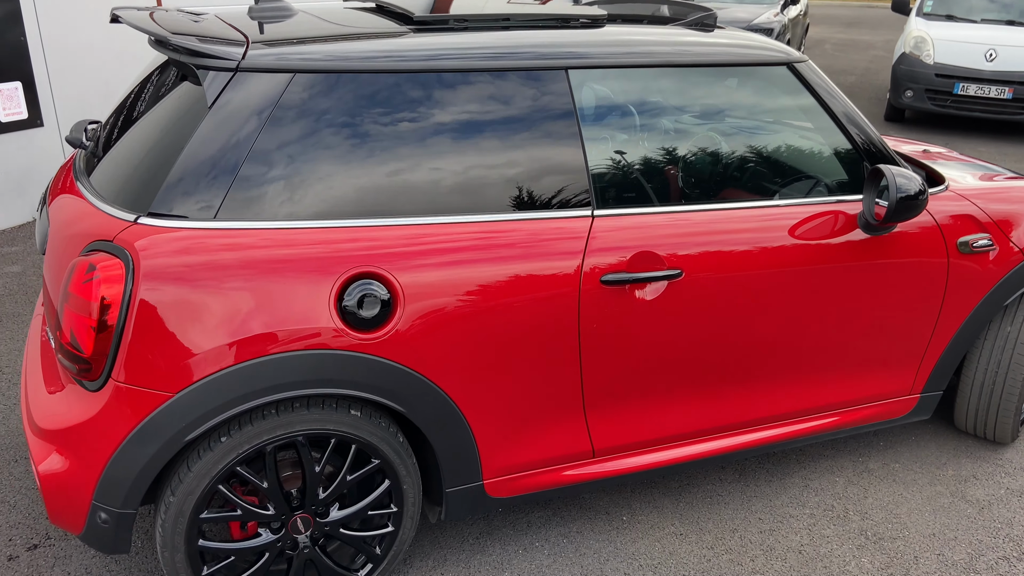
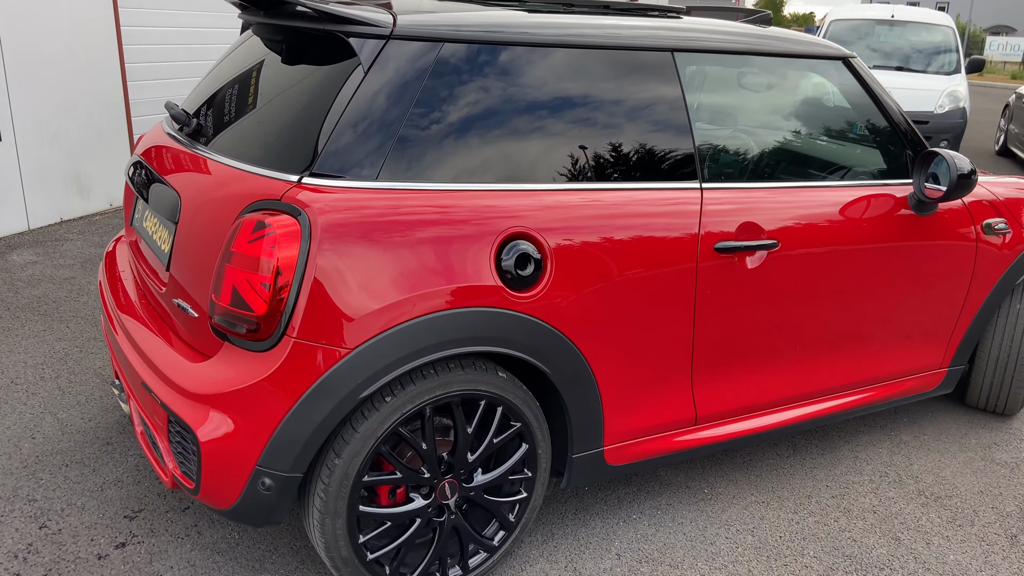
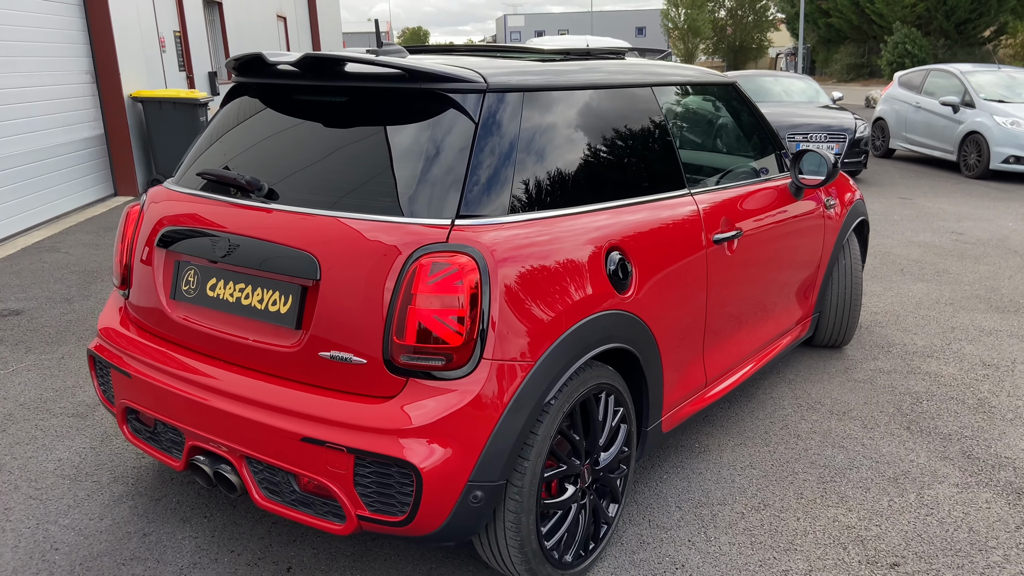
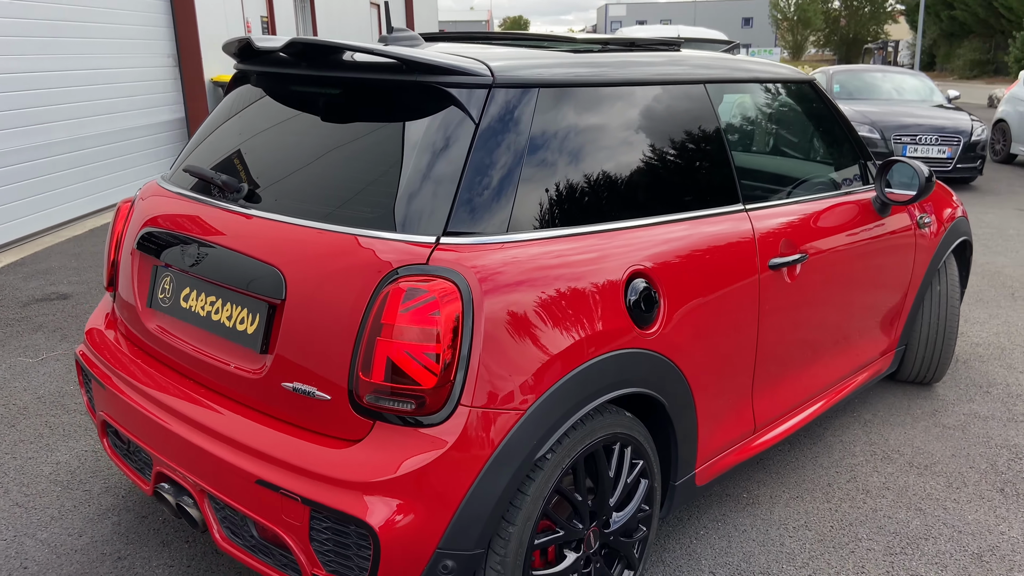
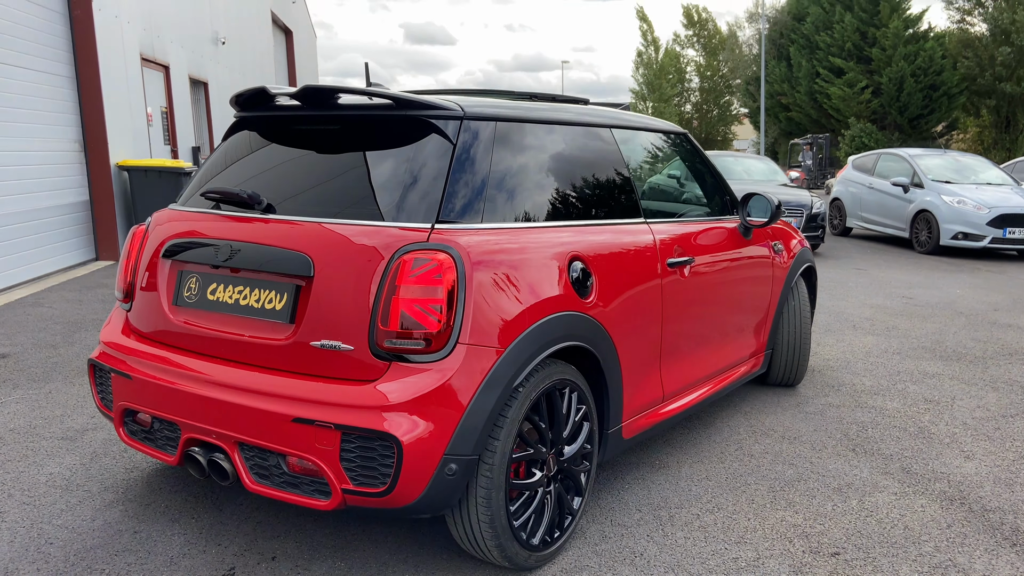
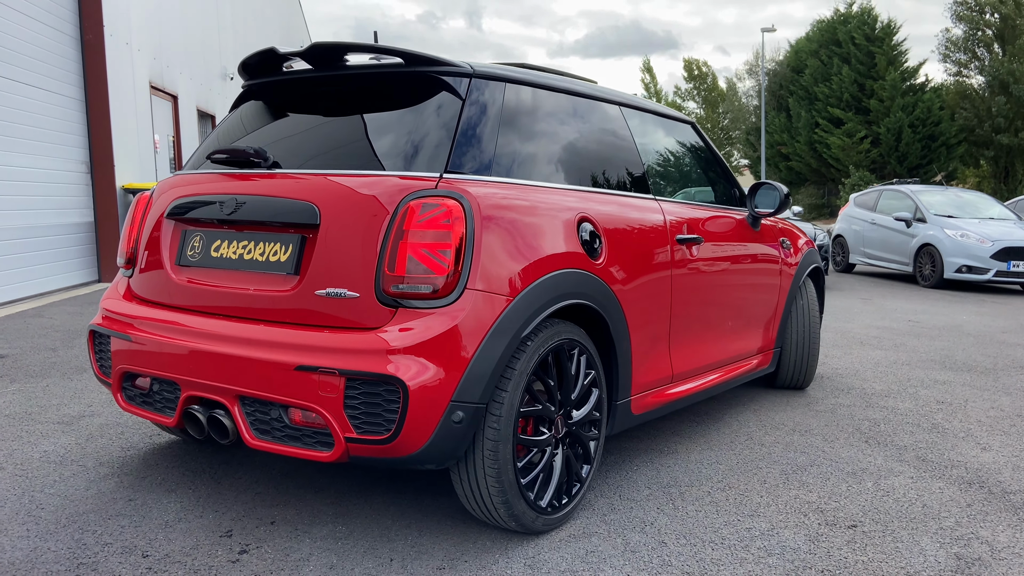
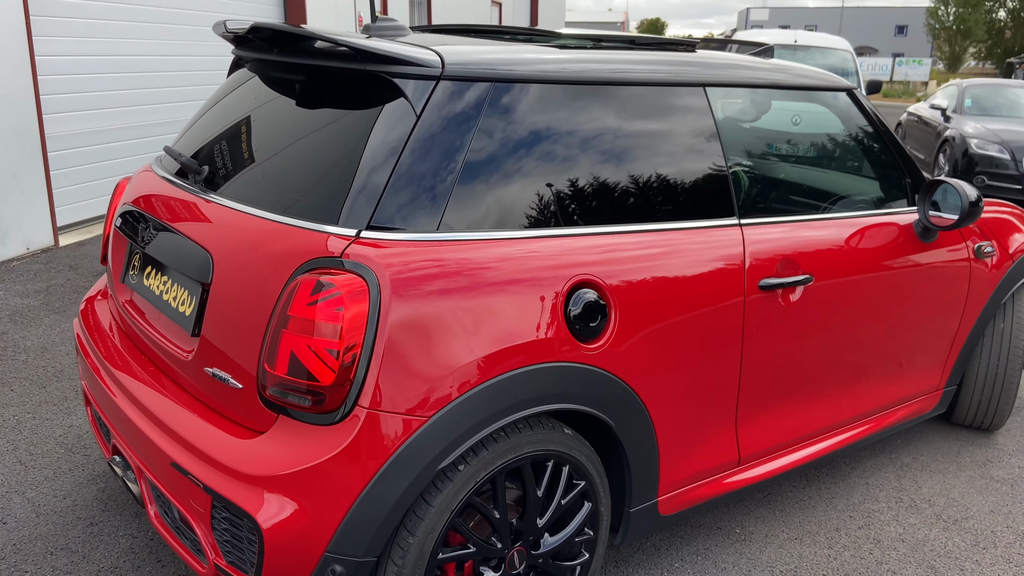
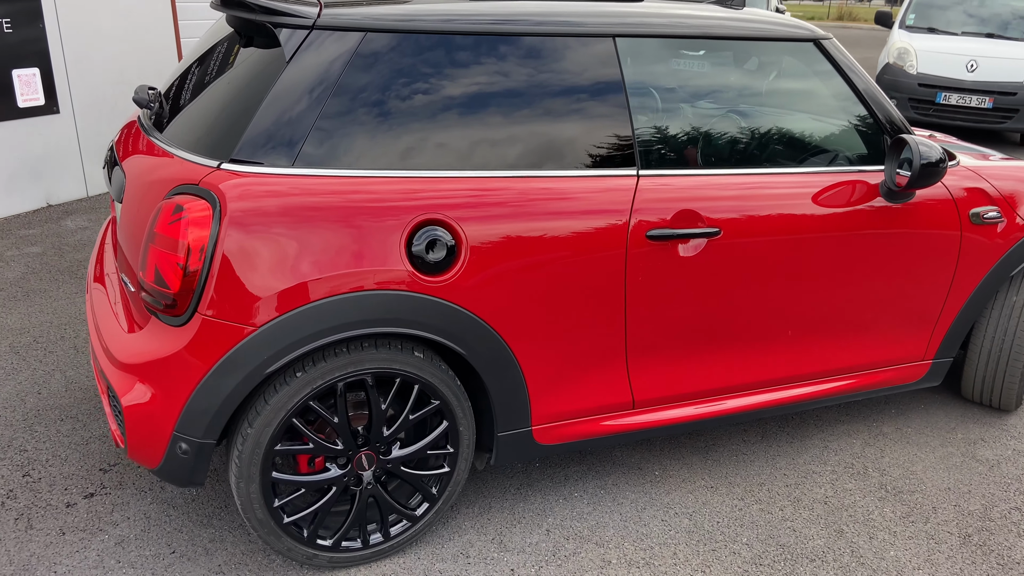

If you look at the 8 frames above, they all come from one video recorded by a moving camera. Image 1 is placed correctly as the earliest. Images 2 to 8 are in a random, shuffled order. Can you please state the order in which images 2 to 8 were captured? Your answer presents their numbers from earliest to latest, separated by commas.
8, 2, 7, 4, 3, 5, 6
